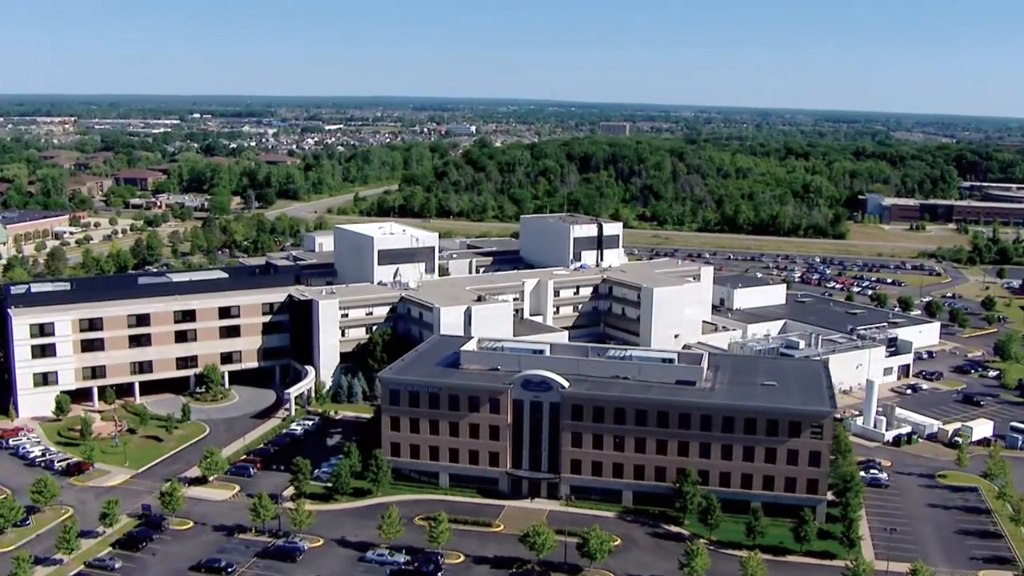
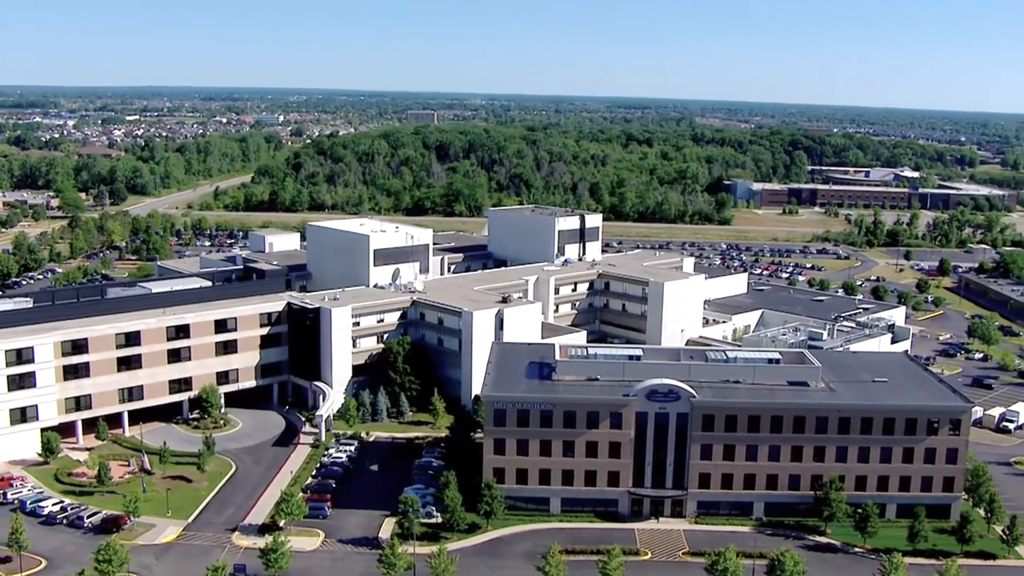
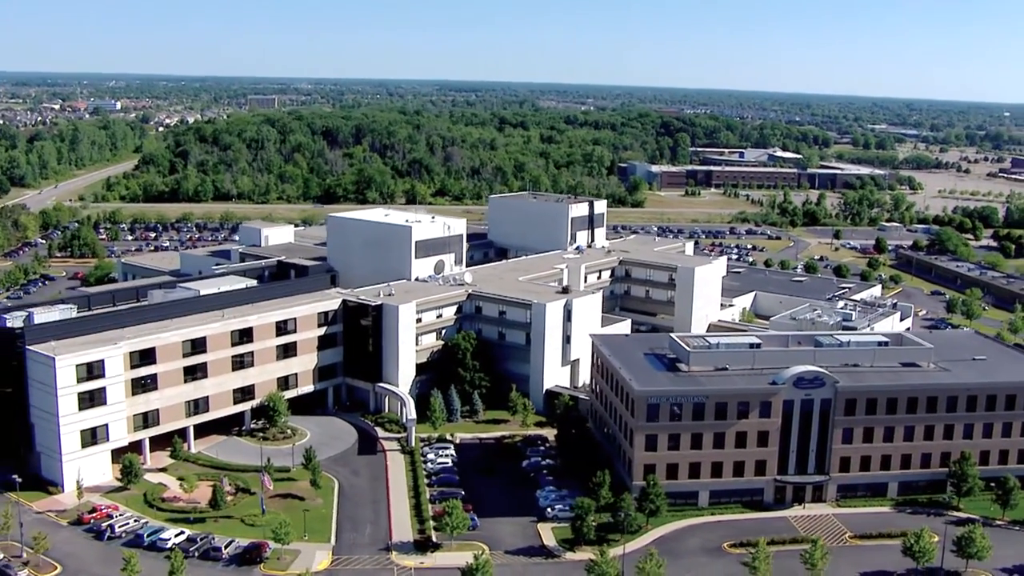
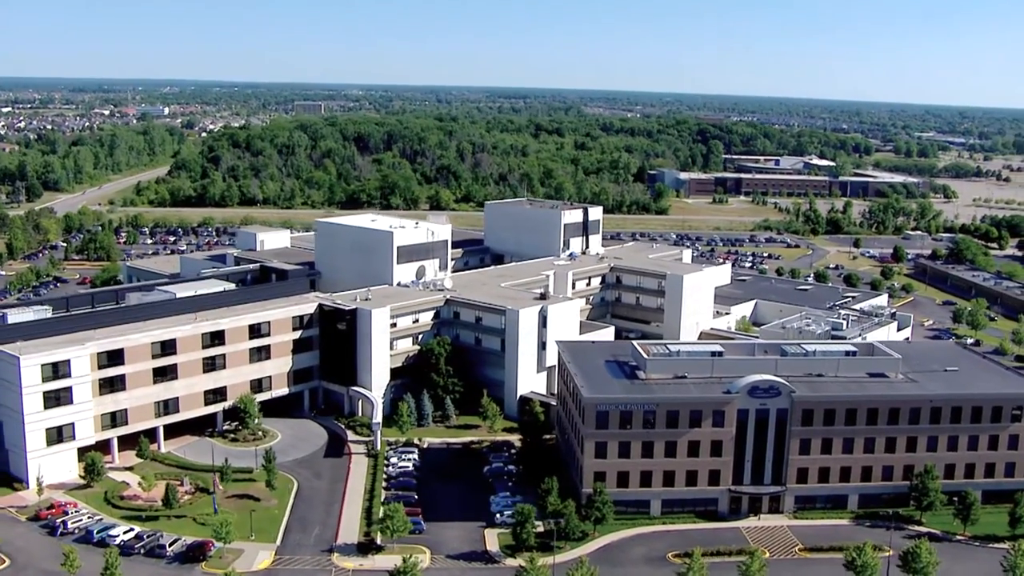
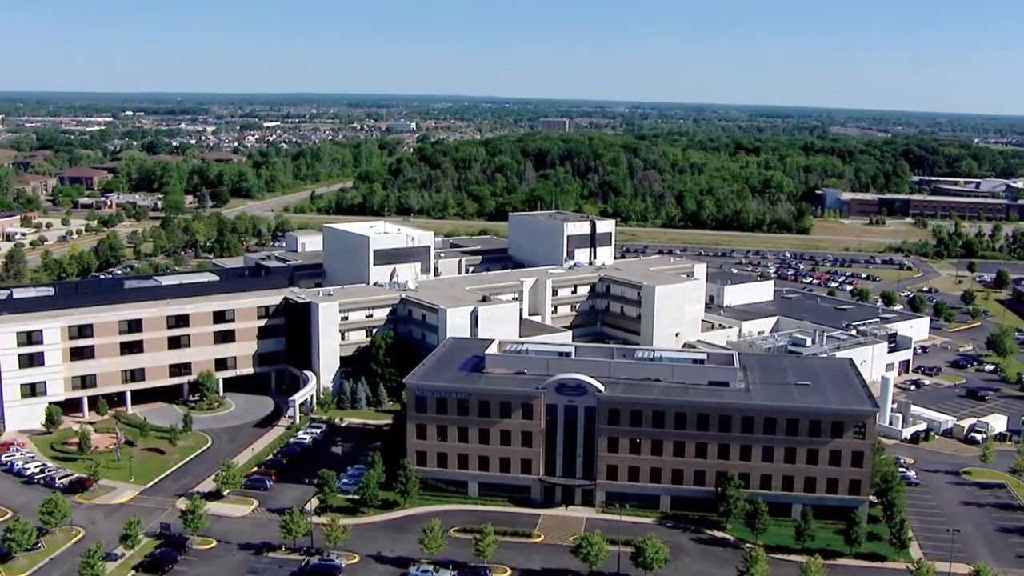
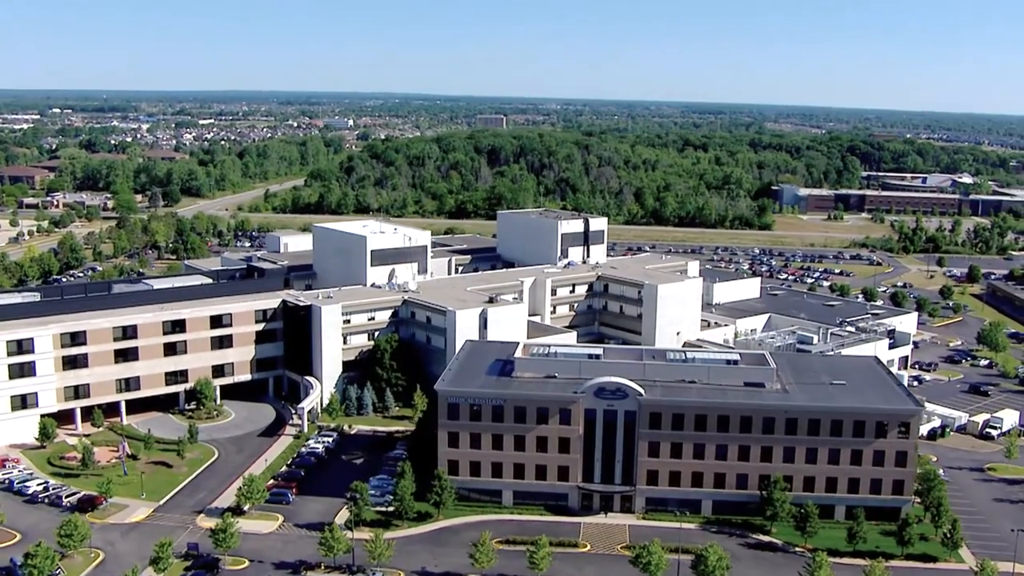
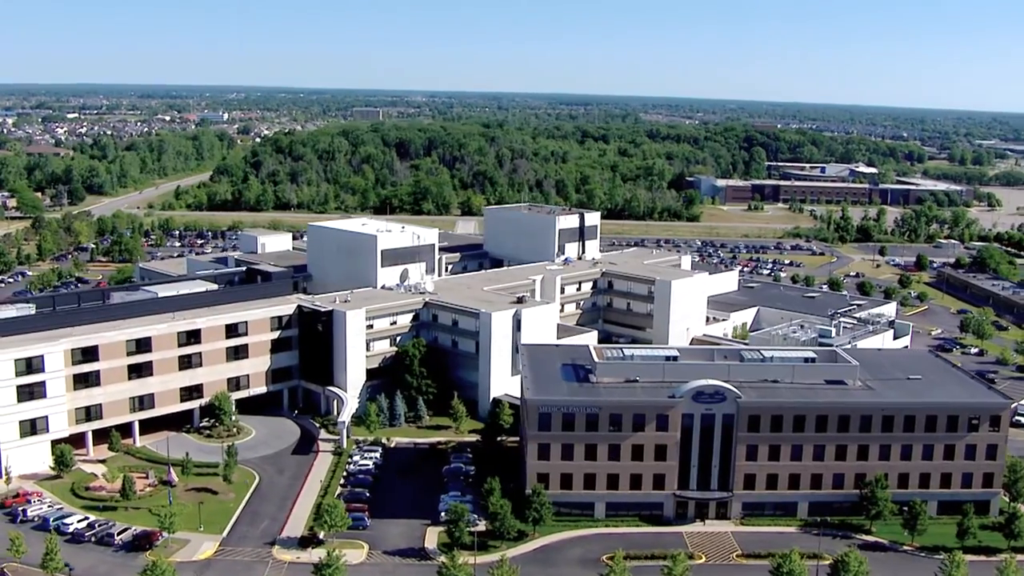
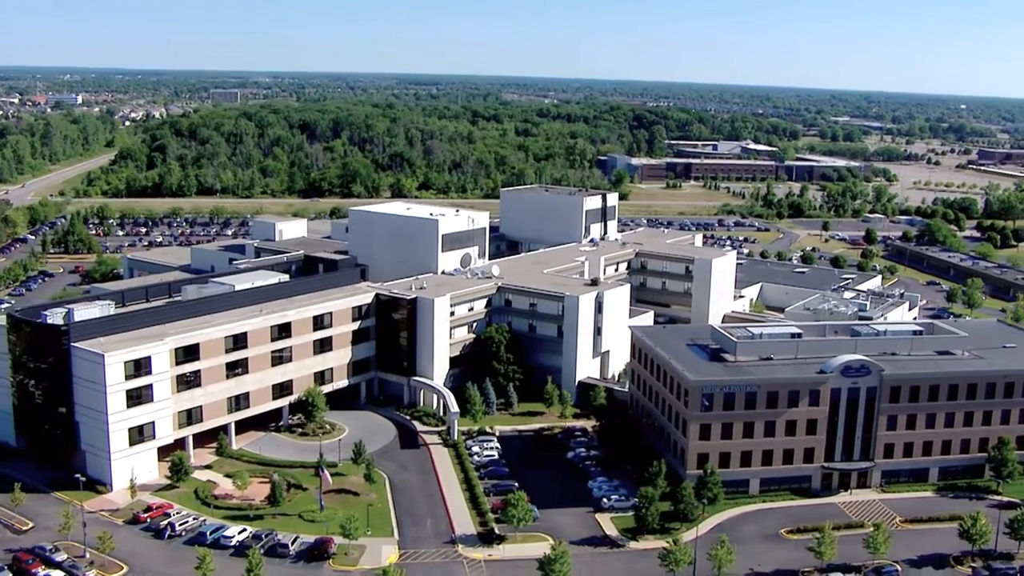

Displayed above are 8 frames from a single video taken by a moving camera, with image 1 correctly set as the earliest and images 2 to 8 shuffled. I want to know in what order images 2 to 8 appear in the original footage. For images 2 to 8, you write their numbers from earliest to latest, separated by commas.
5, 6, 2, 7, 4, 3, 8
